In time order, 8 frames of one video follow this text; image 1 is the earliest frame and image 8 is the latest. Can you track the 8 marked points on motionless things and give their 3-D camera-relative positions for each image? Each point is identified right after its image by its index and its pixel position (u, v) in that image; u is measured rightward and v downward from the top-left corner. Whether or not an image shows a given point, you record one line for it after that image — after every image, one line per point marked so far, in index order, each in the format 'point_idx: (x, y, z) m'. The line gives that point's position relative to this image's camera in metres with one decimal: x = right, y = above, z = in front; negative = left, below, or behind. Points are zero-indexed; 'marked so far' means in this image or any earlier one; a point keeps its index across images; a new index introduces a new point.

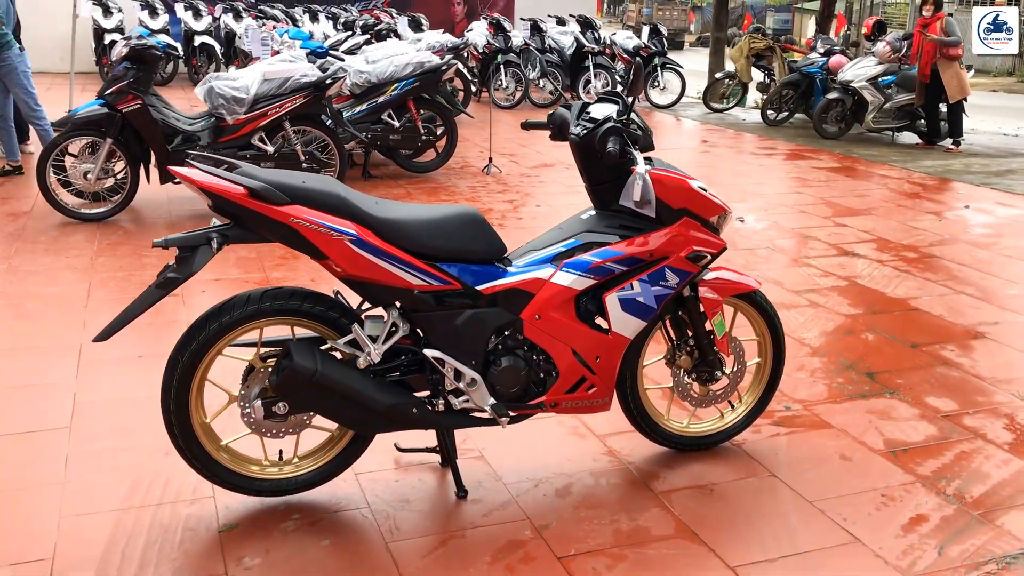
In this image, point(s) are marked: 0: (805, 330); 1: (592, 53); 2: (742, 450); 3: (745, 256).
0: (+1.5, -0.2, +4.8) m
1: (+1.6, +4.0, +15.7) m
2: (+0.8, -0.6, +3.4) m
3: (+1.7, +0.2, +6.6) m
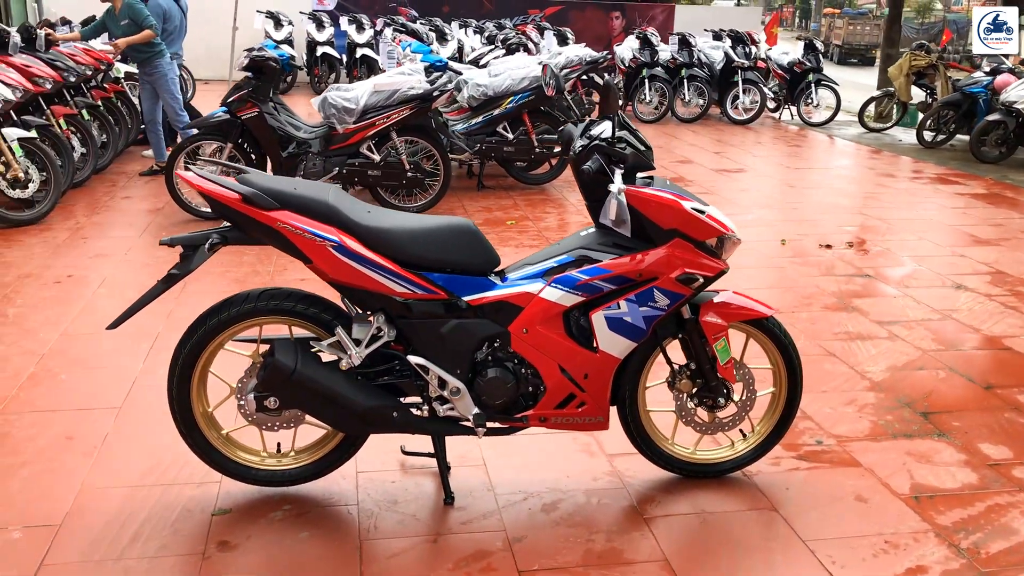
0: (+1.8, -0.4, +4.6) m
1: (+3.9, +3.6, +15.3) m
2: (+0.9, -0.7, +3.3) m
3: (+2.2, 0.0, +6.3) m
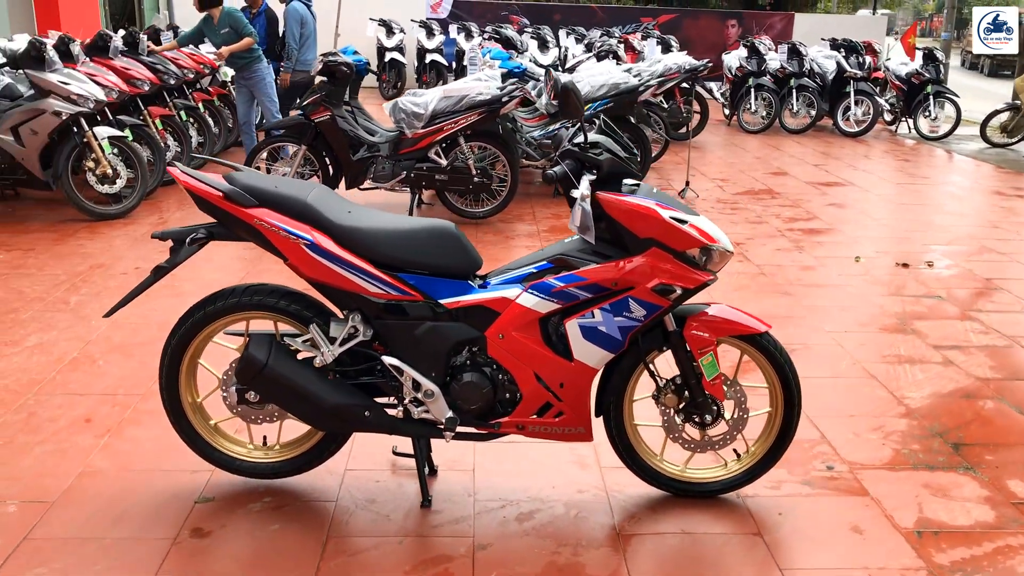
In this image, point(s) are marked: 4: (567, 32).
0: (+1.9, -0.5, +4.3) m
1: (+5.4, +3.3, +14.8) m
2: (+0.8, -0.7, +3.2) m
3: (+2.6, -0.1, +5.9) m
4: (+1.2, +4.7, +17.0) m
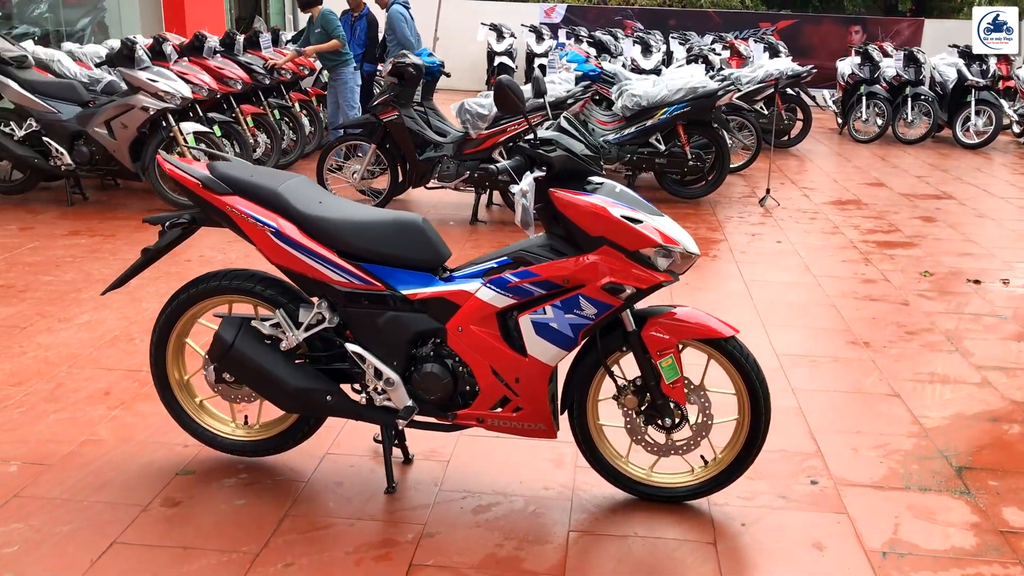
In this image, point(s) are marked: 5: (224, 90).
0: (+1.9, -0.5, +4.1) m
1: (+6.9, +3.0, +14.1) m
2: (+0.7, -0.8, +3.1) m
3: (+2.8, -0.2, +5.6) m
4: (+3.0, +4.5, +16.8) m
5: (-3.0, +2.1, +9.7) m
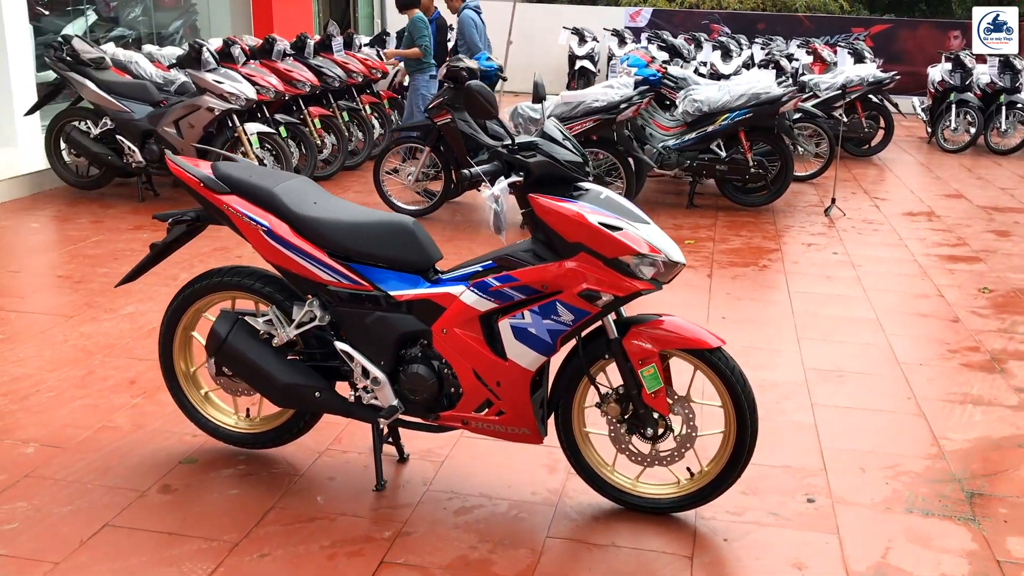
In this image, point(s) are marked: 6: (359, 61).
0: (+1.9, -0.6, +3.9) m
1: (+7.9, +2.8, +13.4) m
2: (+0.6, -0.8, +3.1) m
3: (+3.0, -0.3, +5.4) m
4: (+4.3, +4.4, +16.5) m
5: (-2.4, +2.1, +9.9) m
6: (-1.9, +2.9, +11.6) m
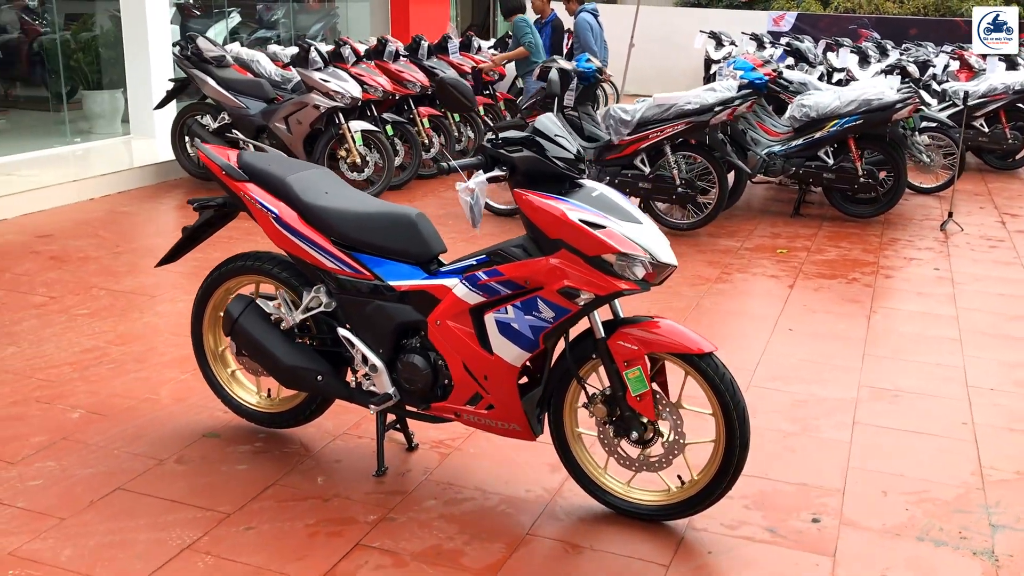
0: (+2.0, -0.7, +3.6) m
1: (+9.4, +2.4, +12.1) m
2: (+0.5, -0.8, +3.0) m
3: (+3.2, -0.4, +4.9) m
4: (+6.4, +4.1, +15.7) m
5: (-1.2, +2.2, +10.2) m
6: (-0.5, +2.9, +11.8) m
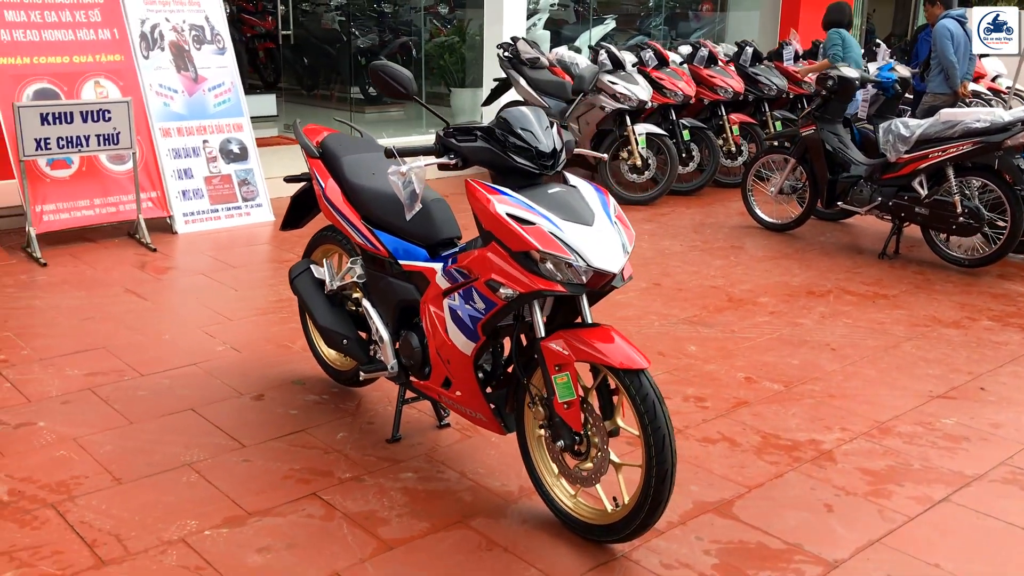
0: (+1.9, -0.9, +2.8) m
1: (+12.5, +0.9, +7.3) m
2: (+0.3, -0.8, +2.8) m
3: (+3.6, -0.9, +3.4) m
4: (+11.5, +2.8, +11.8) m
5: (+2.1, +2.1, +10.0) m
6: (+3.5, +2.6, +11.2) m
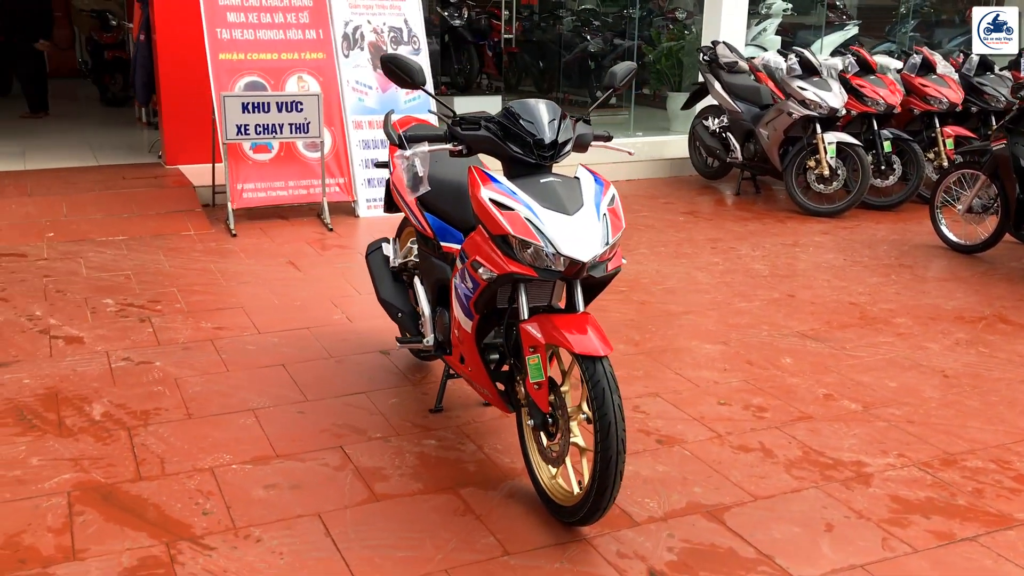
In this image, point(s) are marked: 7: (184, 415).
0: (+1.7, -1.0, +2.4) m
1: (+13.3, -0.1, +4.0) m
2: (+0.2, -0.8, +2.9) m
3: (+3.5, -1.1, +2.6) m
4: (+13.7, +1.8, +8.5) m
5: (+4.1, +1.8, +9.4) m
6: (+5.7, +2.3, +10.1) m
7: (-1.3, -0.5, +3.7) m
